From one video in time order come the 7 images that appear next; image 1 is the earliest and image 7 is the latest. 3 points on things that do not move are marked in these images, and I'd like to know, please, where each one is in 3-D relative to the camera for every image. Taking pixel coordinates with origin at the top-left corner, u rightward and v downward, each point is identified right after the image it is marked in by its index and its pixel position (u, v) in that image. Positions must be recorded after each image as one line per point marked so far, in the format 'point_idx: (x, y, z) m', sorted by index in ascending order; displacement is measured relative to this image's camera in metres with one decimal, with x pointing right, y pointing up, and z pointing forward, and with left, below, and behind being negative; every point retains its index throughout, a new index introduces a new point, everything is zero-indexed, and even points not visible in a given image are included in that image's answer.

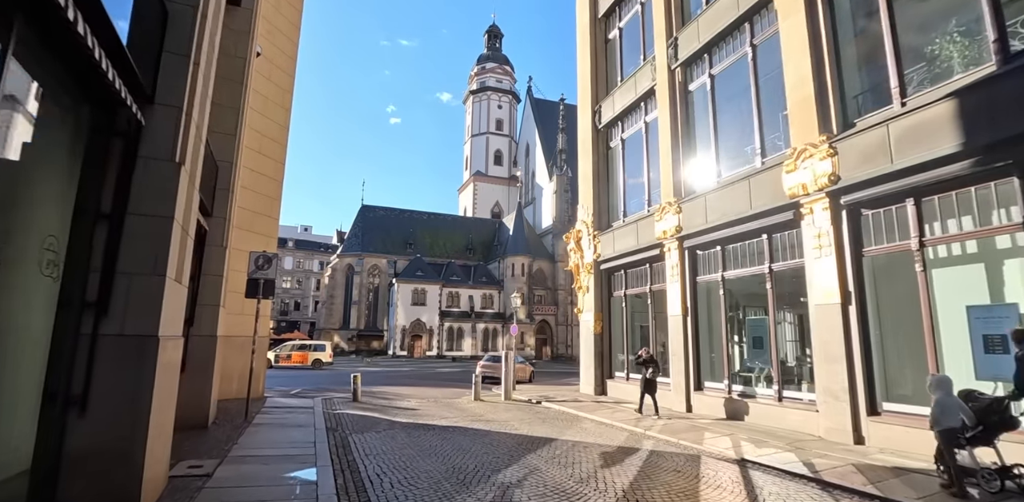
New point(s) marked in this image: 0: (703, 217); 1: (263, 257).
0: (+4.8, +0.8, +13.3) m
1: (-5.7, -0.1, +12.2) m
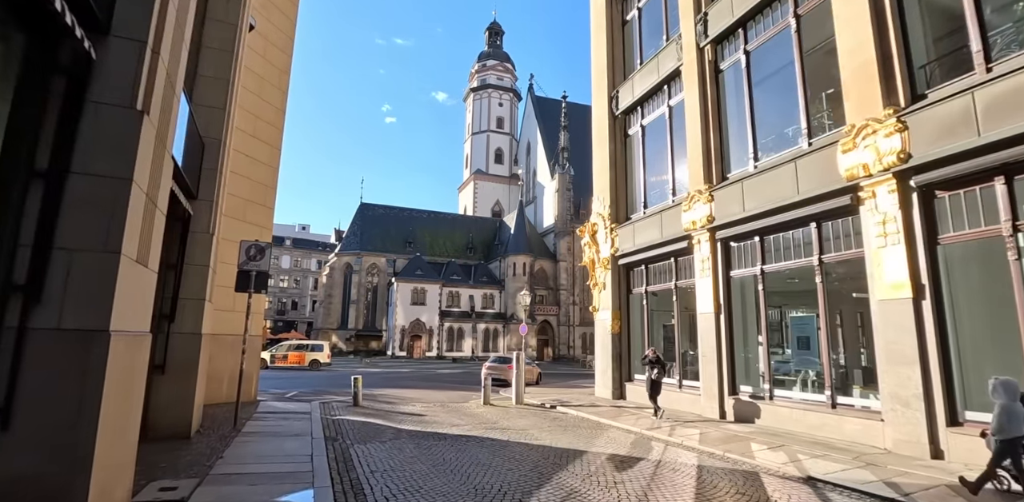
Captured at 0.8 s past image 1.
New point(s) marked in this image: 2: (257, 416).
0: (+5.2, +1.0, +12.1) m
1: (-5.3, +0.1, +11.0) m
2: (-5.6, -3.7, +11.9) m
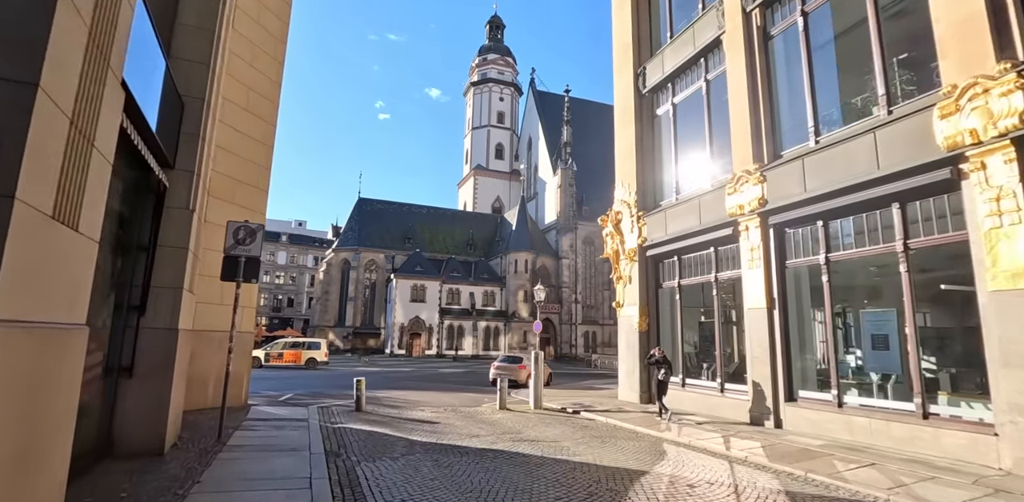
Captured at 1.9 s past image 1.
0: (+5.7, +1.3, +10.6) m
1: (-4.7, +0.4, +9.4) m
2: (-5.1, -3.3, +10.3) m
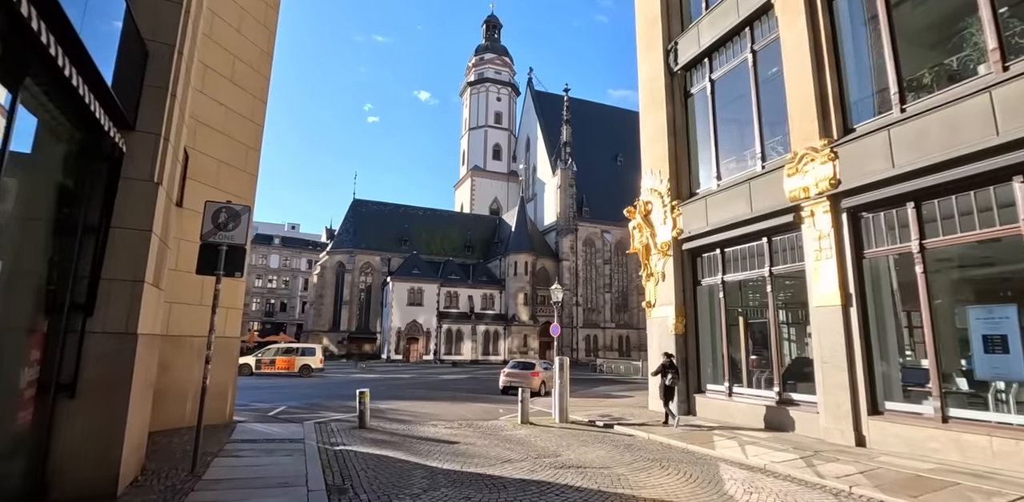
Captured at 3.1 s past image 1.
0: (+6.3, +1.5, +9.1) m
1: (-4.2, +0.6, +7.7) m
2: (-4.5, -3.2, +8.6) m
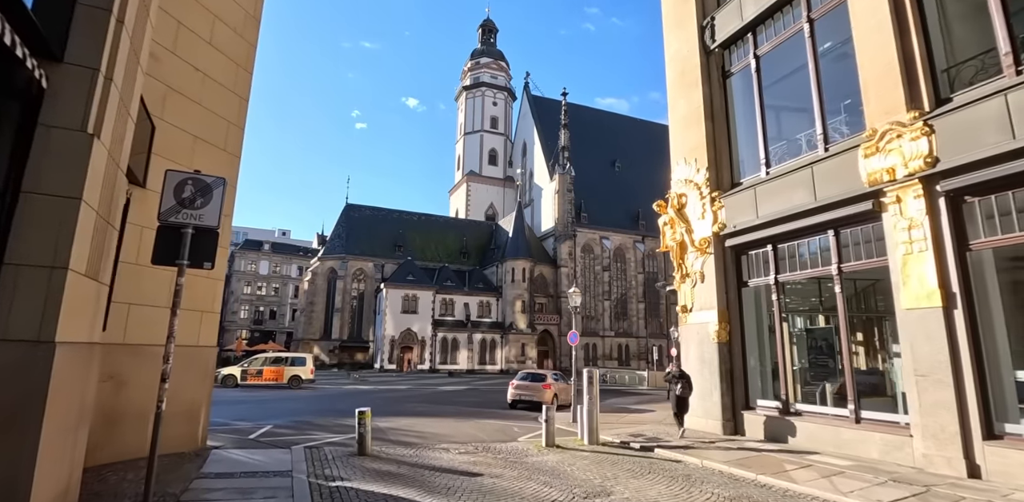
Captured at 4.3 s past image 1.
0: (+6.8, +1.6, +7.5) m
1: (-3.6, +0.8, +6.0) m
2: (-4.0, -3.0, +6.8) m
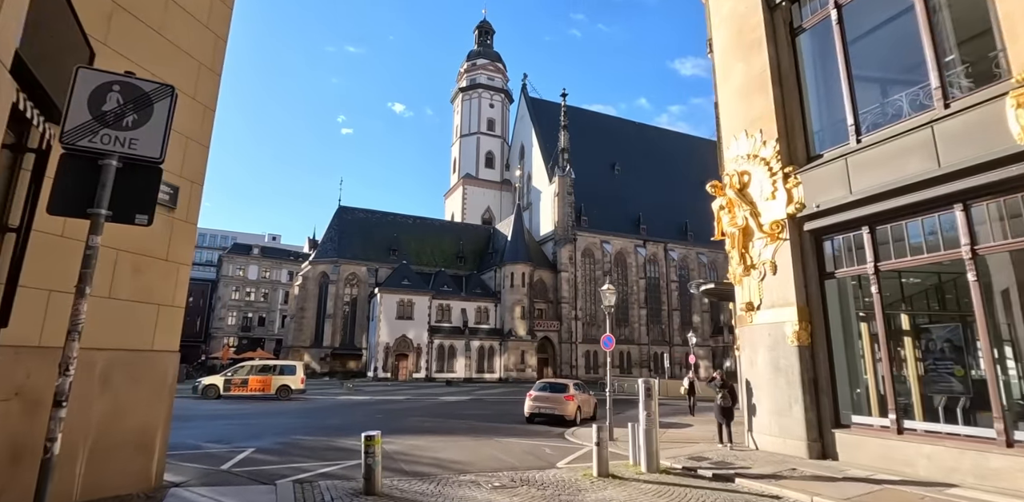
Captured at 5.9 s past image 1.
0: (+7.6, +2.0, +5.6) m
1: (-2.8, +1.2, +3.9) m
2: (-3.2, -2.6, +4.6) m
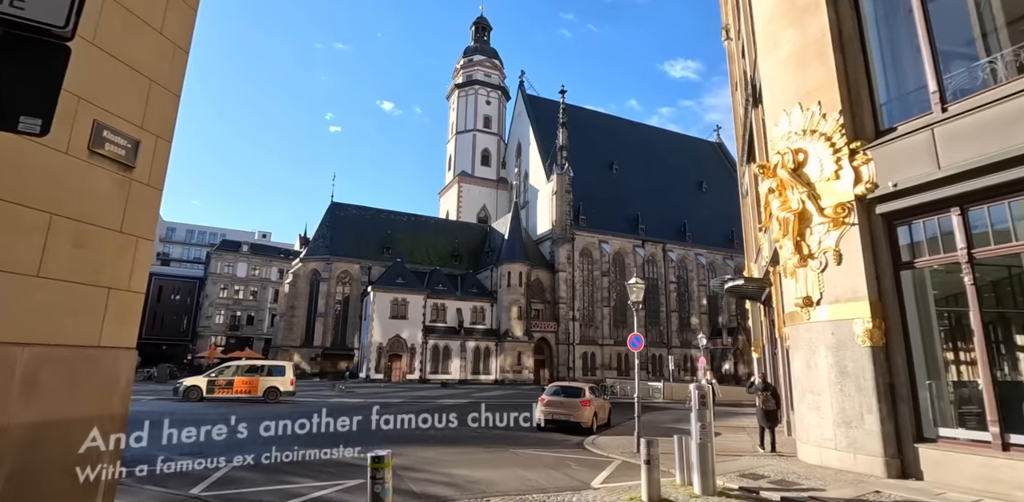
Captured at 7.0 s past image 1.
0: (+8.1, +2.2, +4.2) m
1: (-2.3, +1.5, +2.4) m
2: (-2.7, -2.3, +3.2) m
